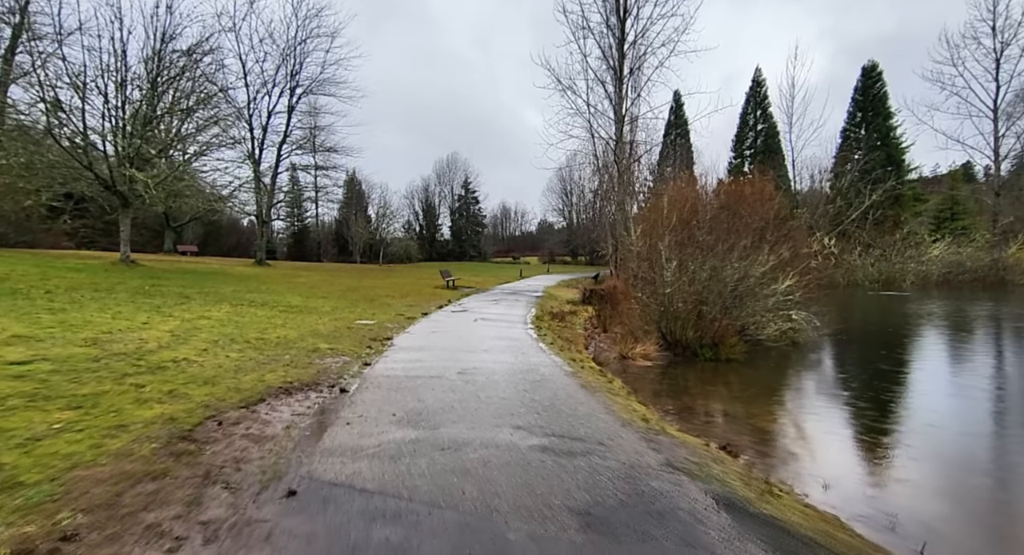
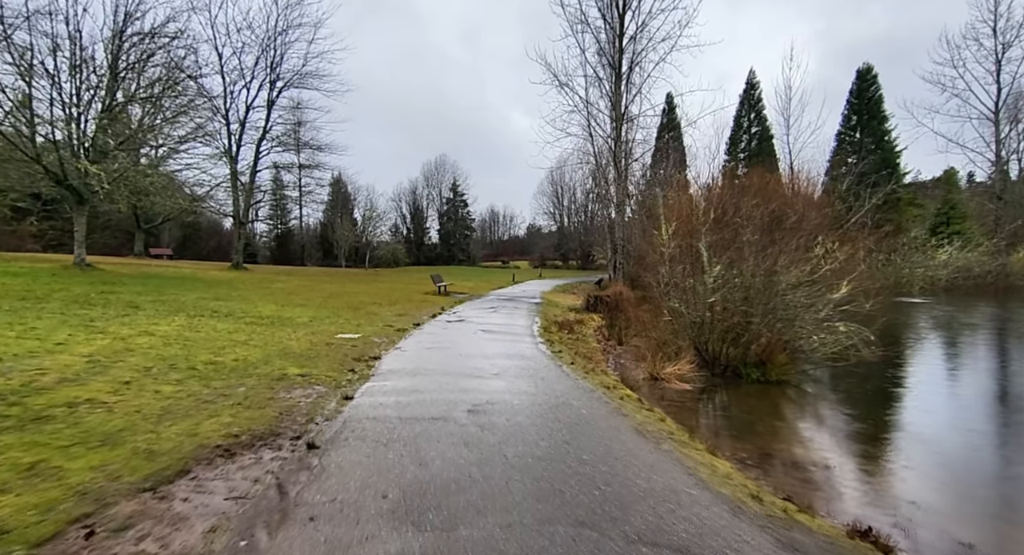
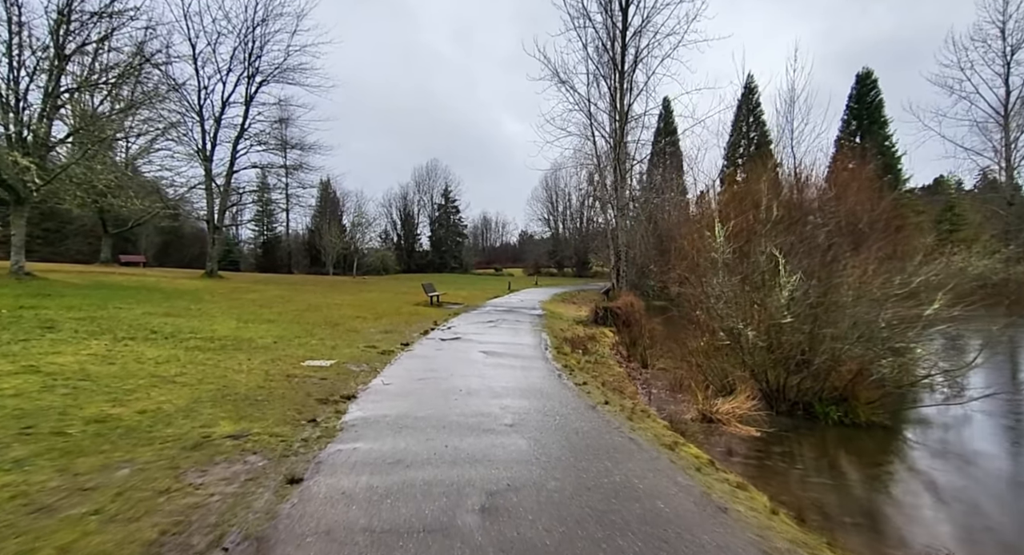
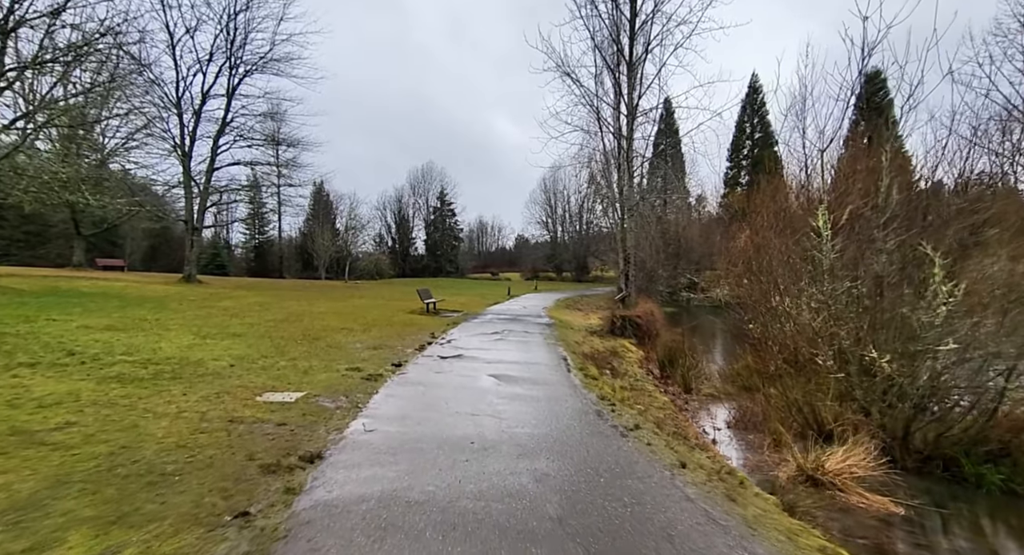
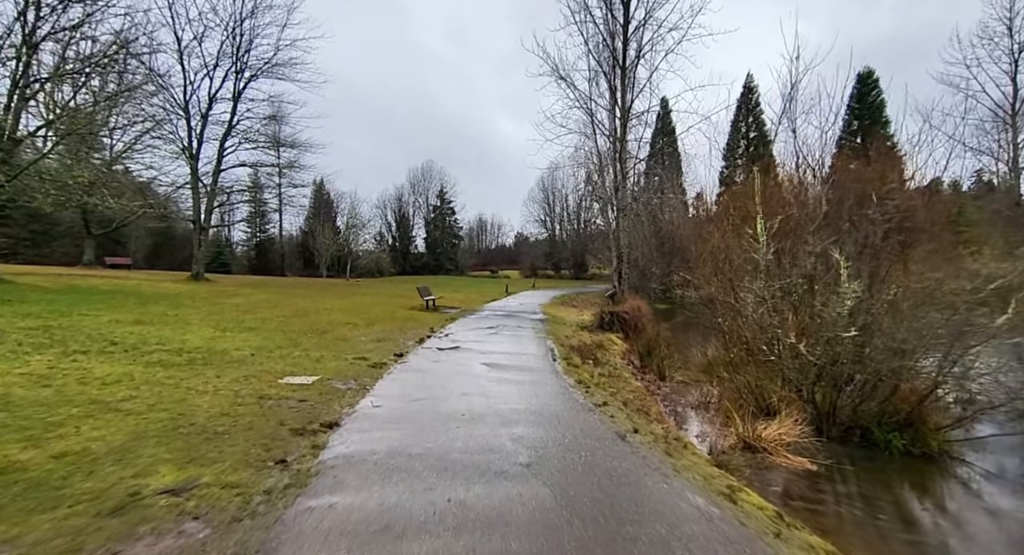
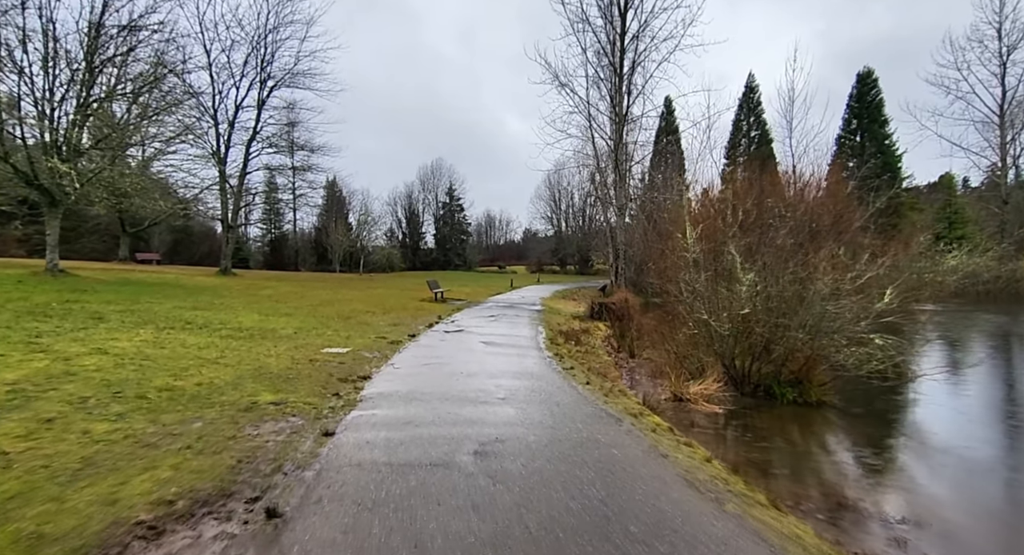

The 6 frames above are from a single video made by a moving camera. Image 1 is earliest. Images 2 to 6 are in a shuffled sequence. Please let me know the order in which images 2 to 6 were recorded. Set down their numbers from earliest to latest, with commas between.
2, 6, 3, 5, 4
